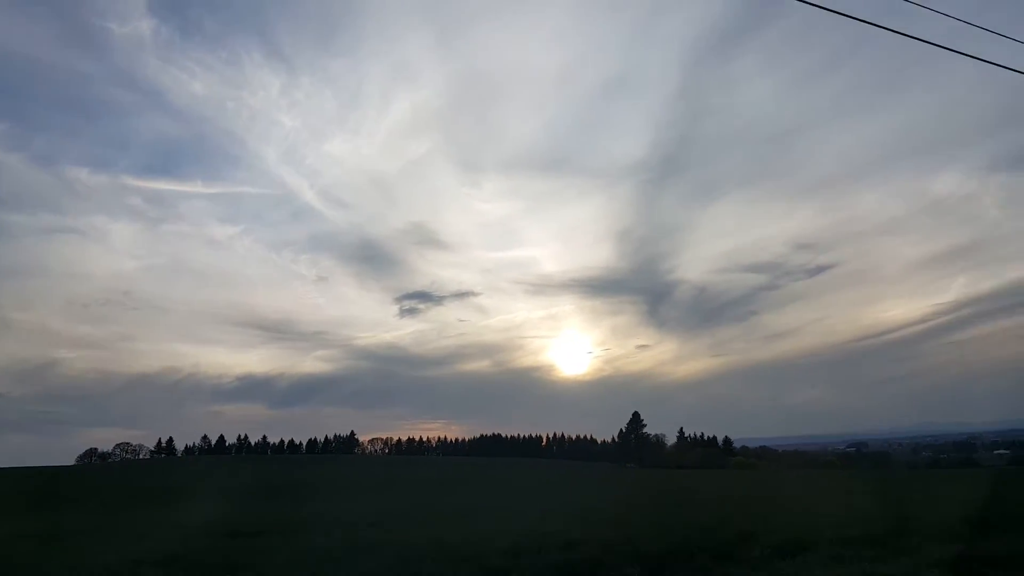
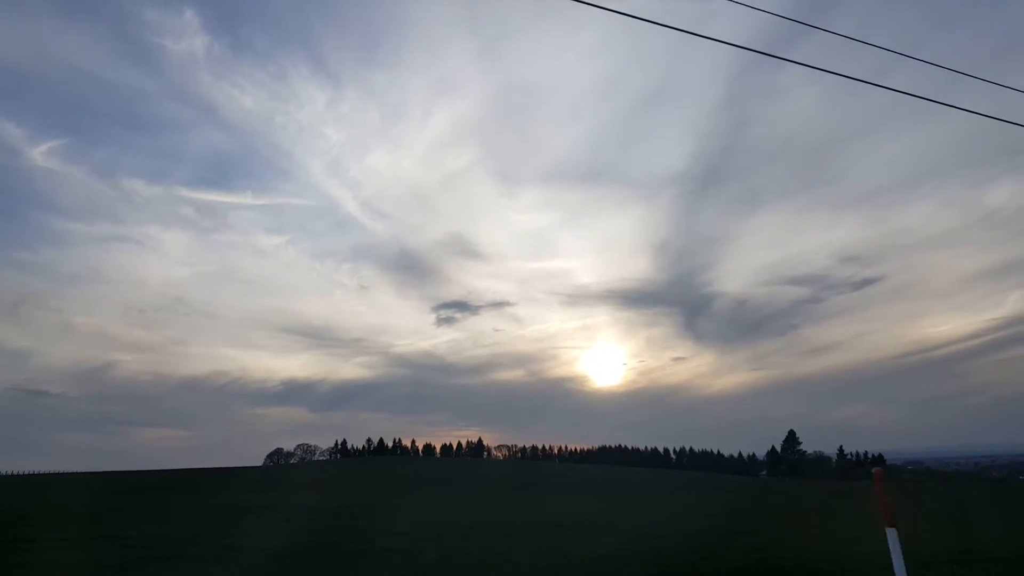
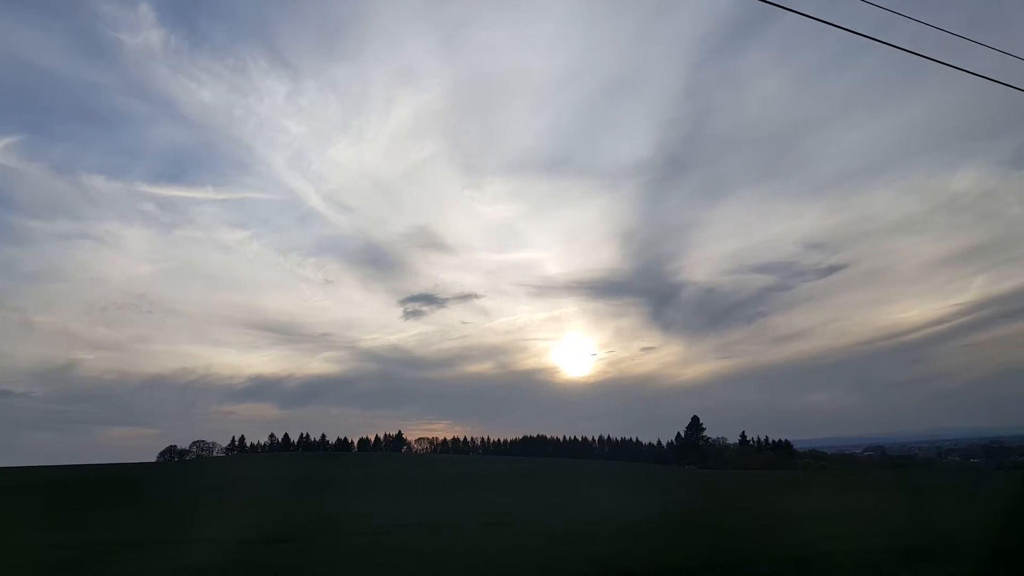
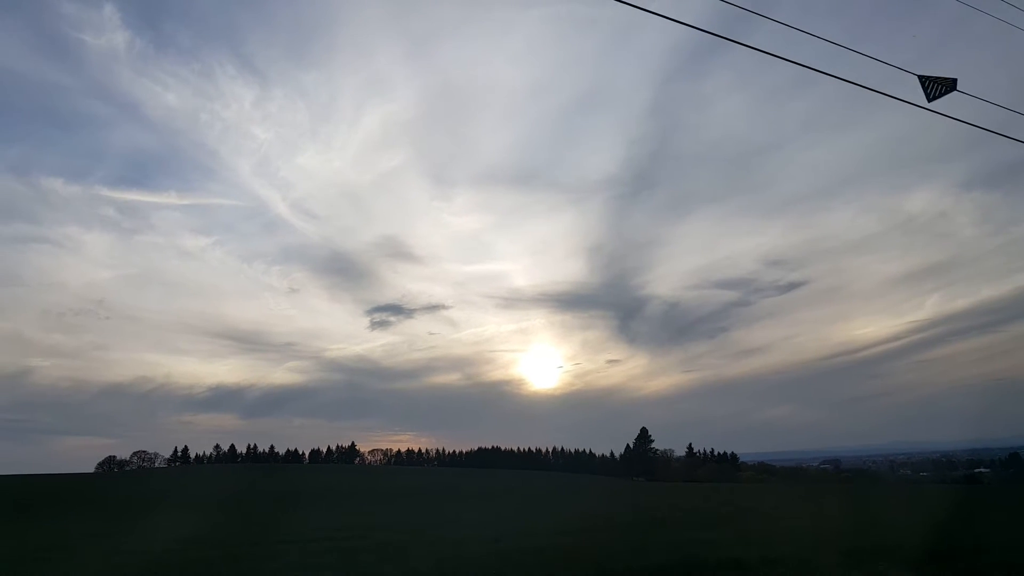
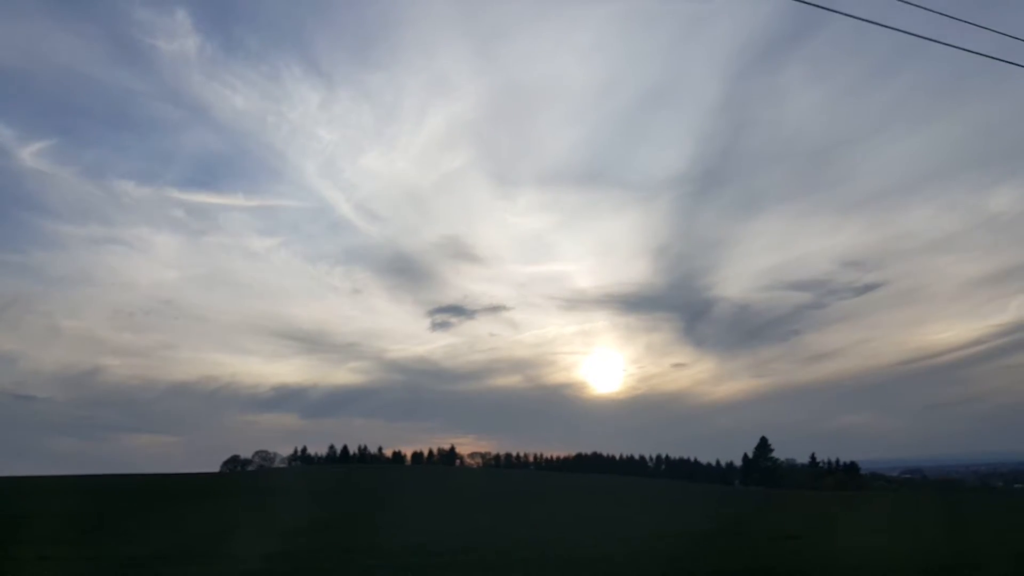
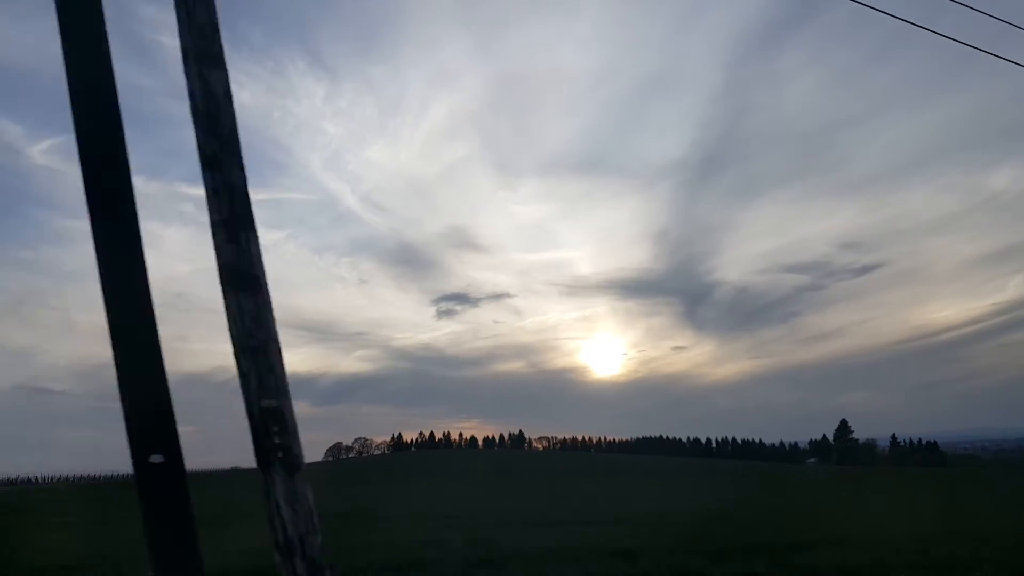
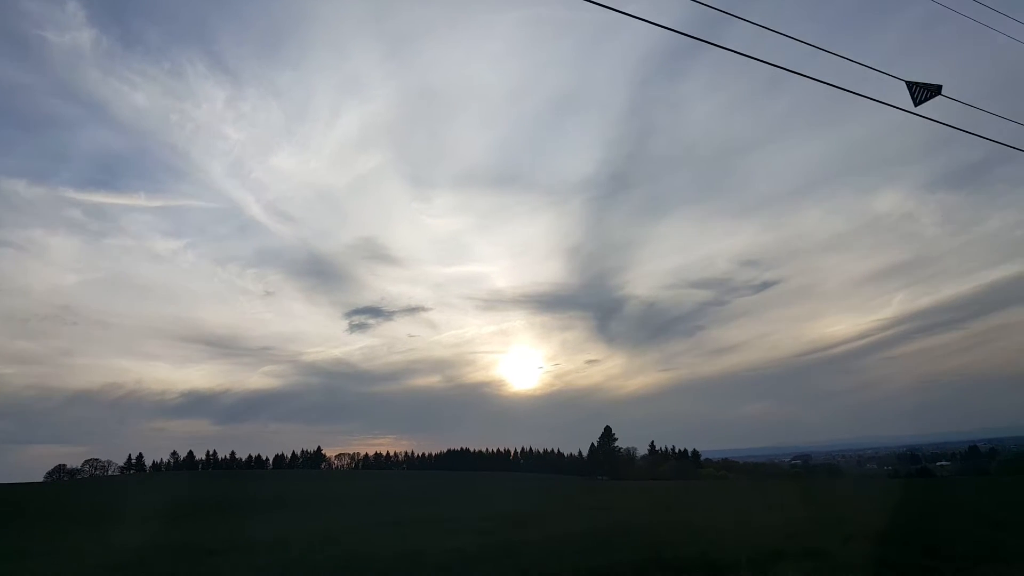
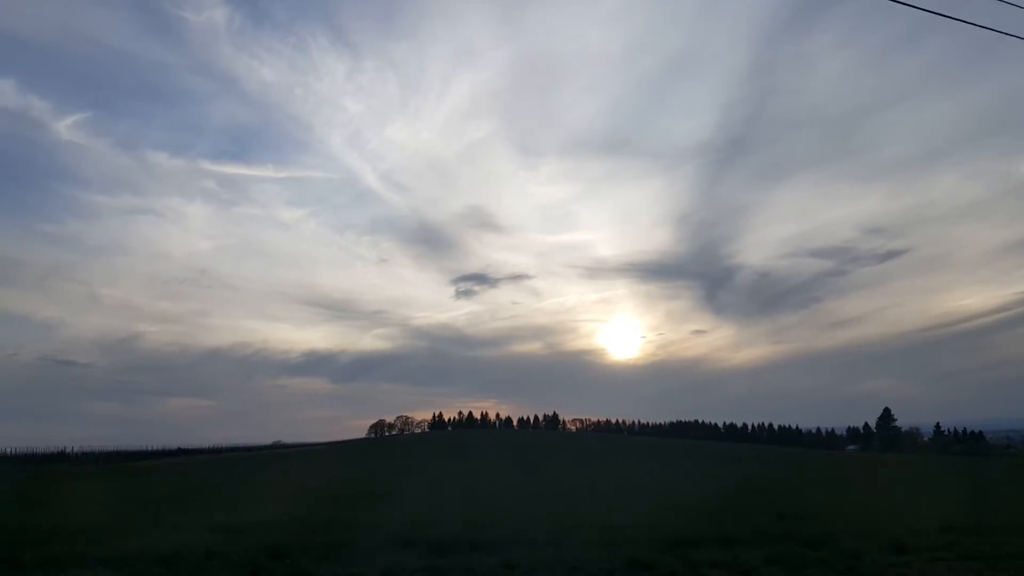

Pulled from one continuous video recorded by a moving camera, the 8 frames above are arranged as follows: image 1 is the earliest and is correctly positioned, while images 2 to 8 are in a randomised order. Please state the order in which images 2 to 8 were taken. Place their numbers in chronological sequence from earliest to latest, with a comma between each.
7, 4, 3, 5, 2, 6, 8
